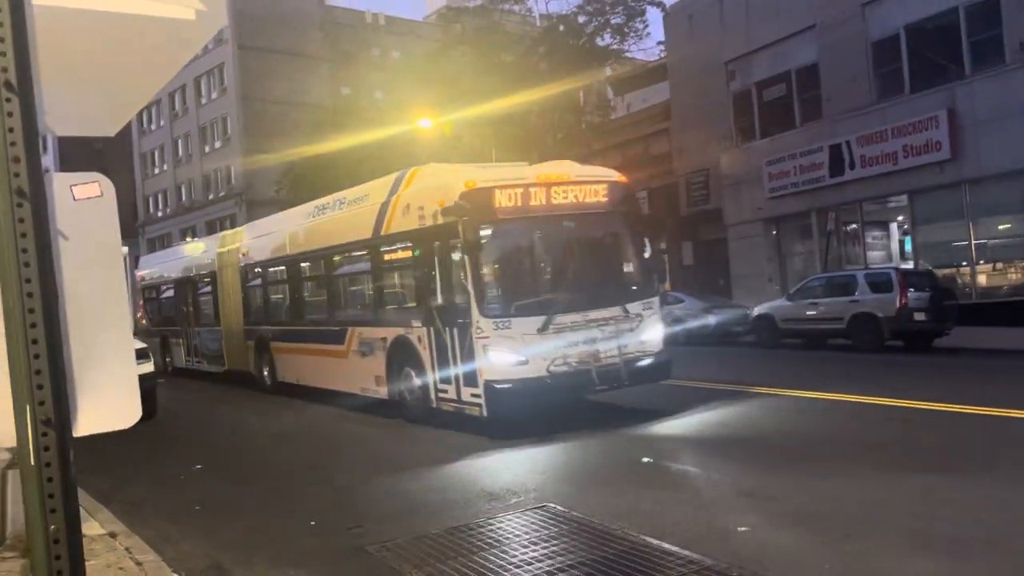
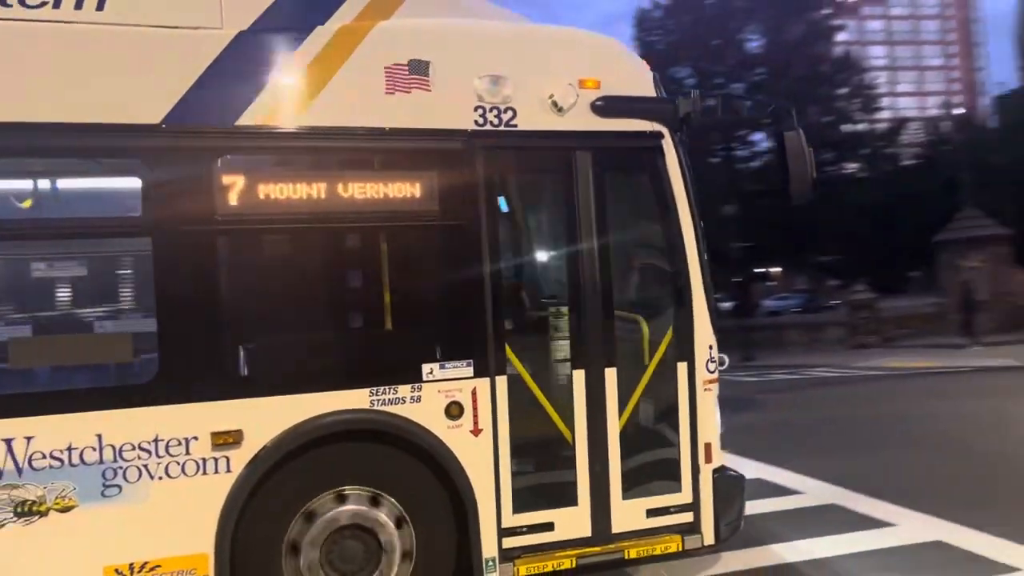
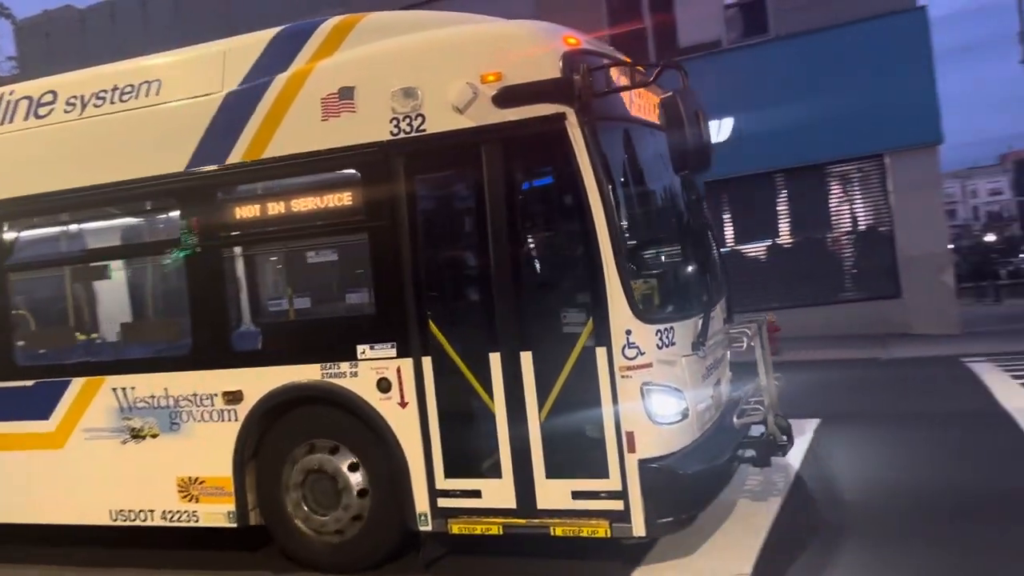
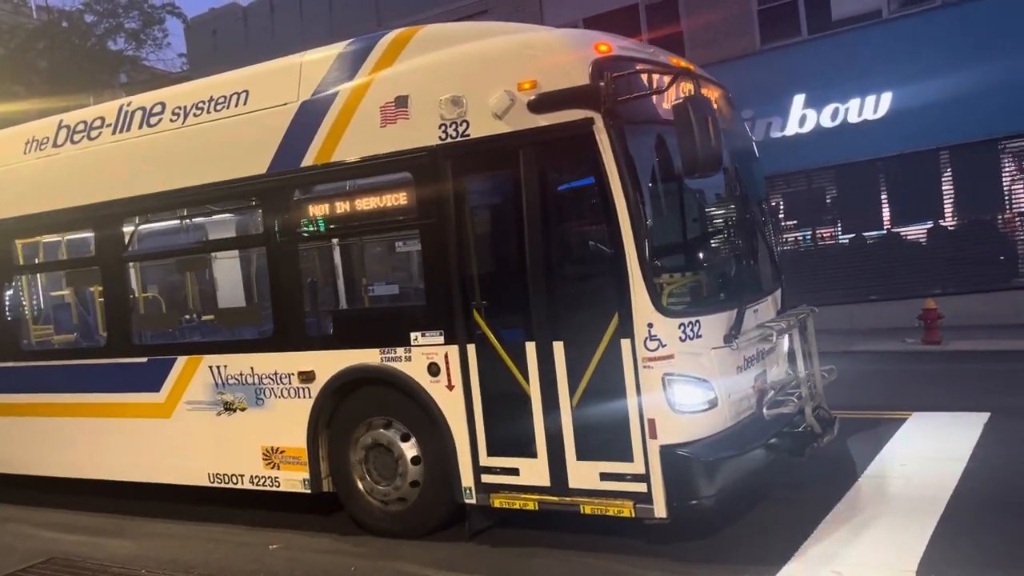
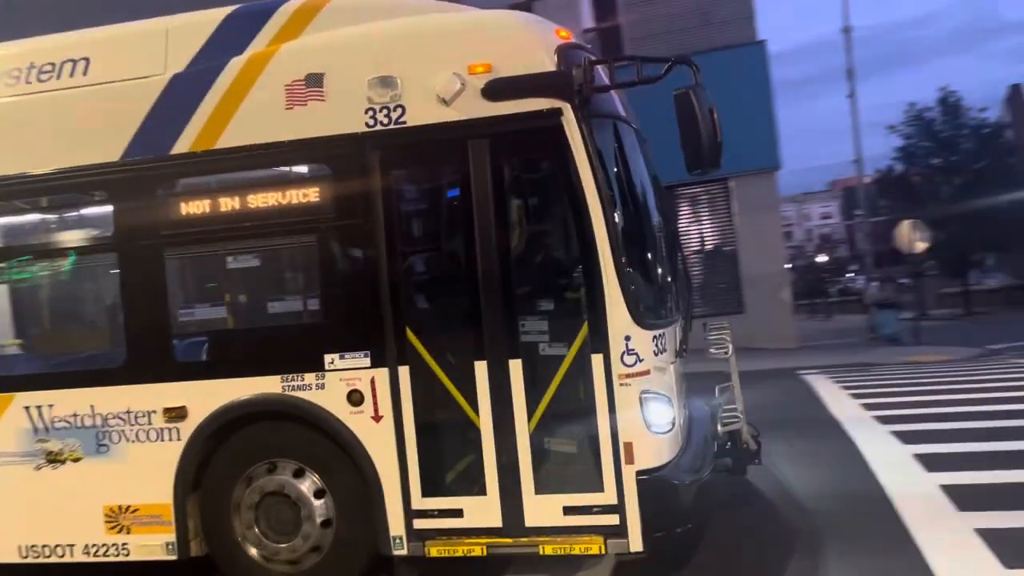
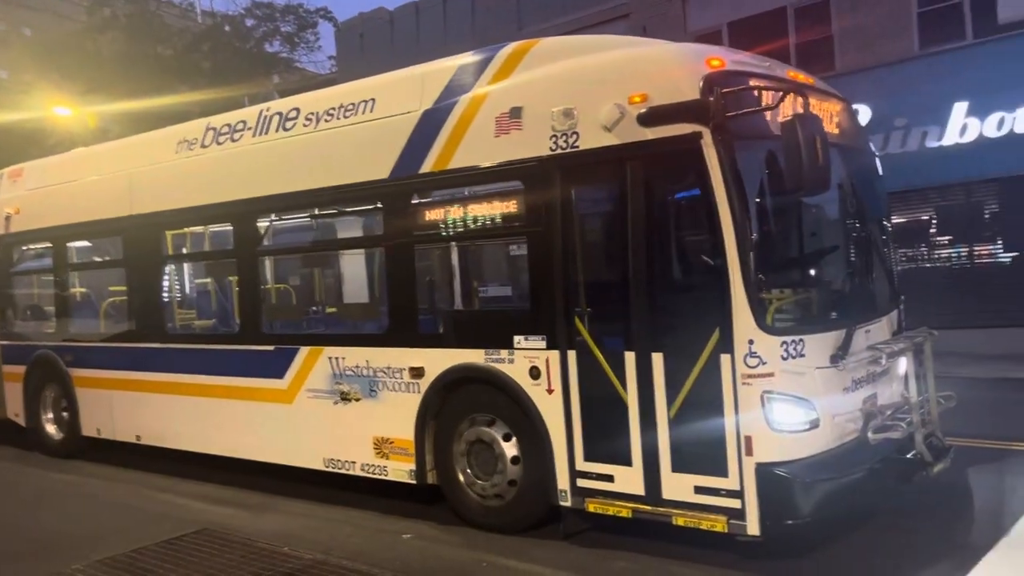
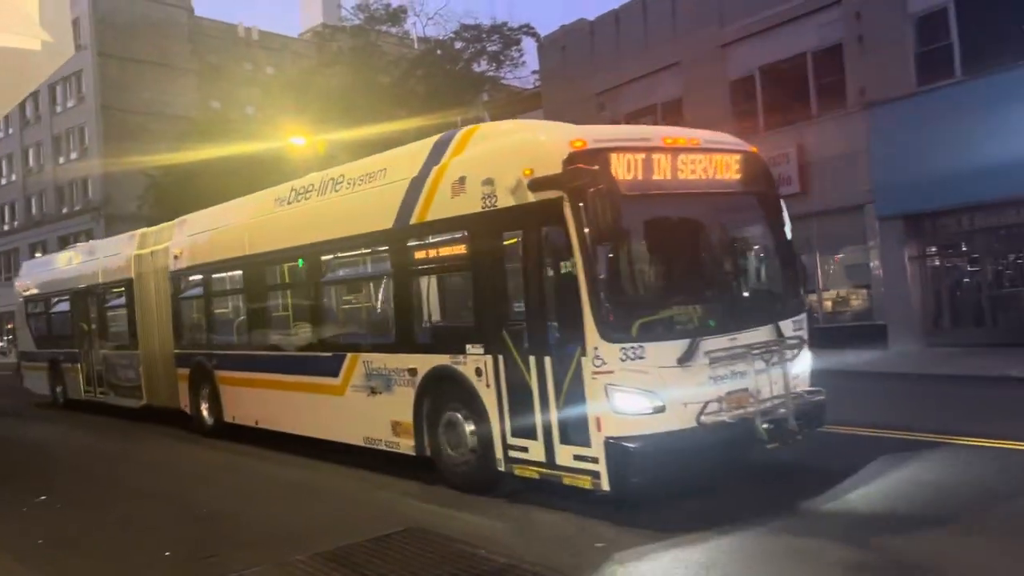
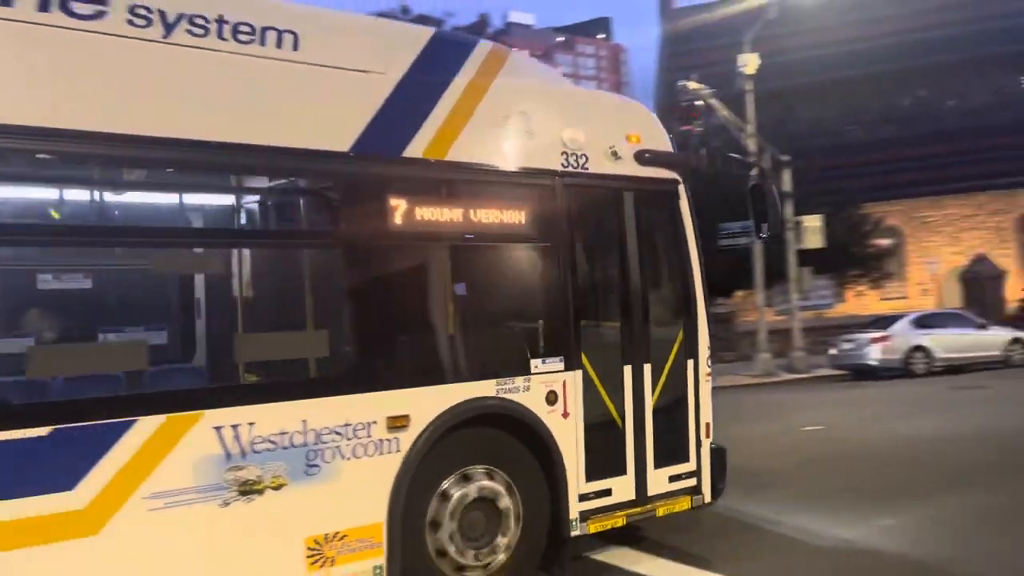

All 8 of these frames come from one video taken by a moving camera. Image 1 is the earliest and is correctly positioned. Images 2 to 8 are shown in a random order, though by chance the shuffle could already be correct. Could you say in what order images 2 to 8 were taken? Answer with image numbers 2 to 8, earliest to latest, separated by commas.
7, 6, 4, 3, 5, 2, 8
